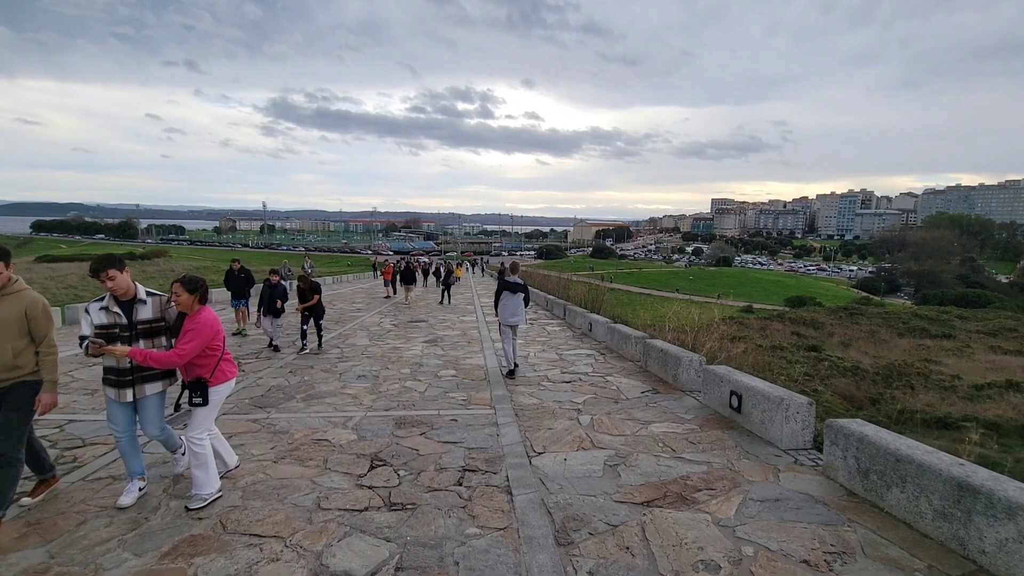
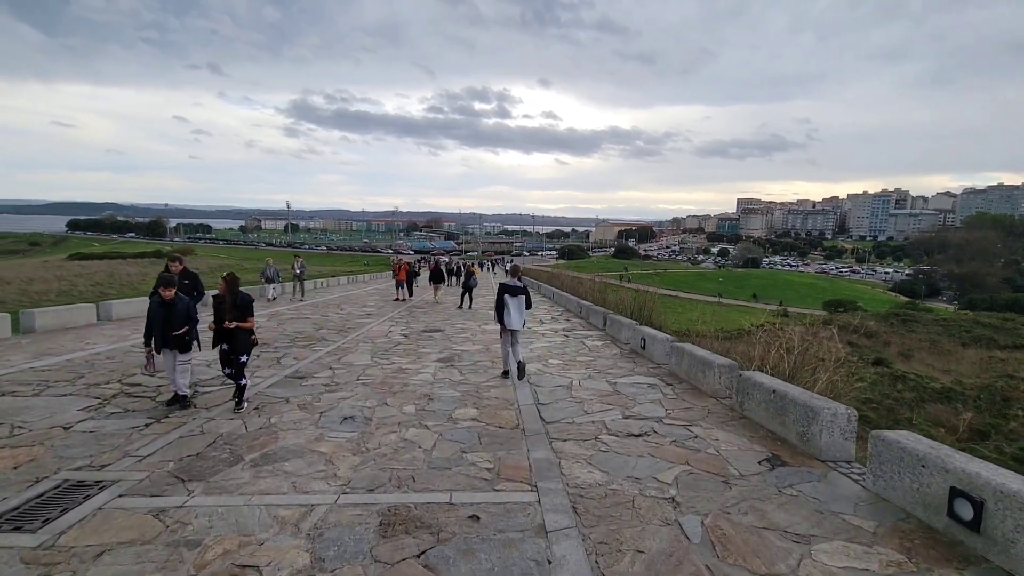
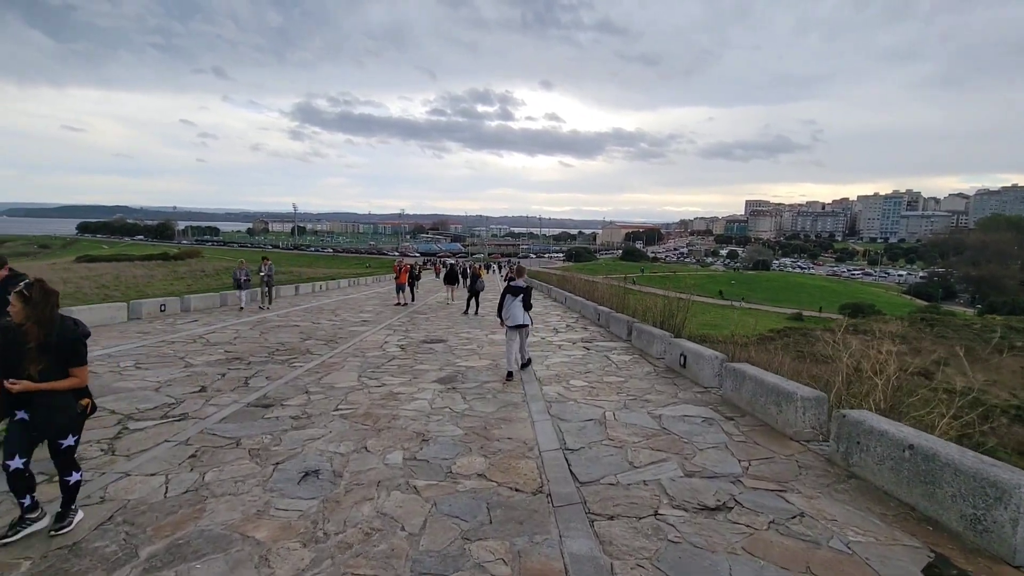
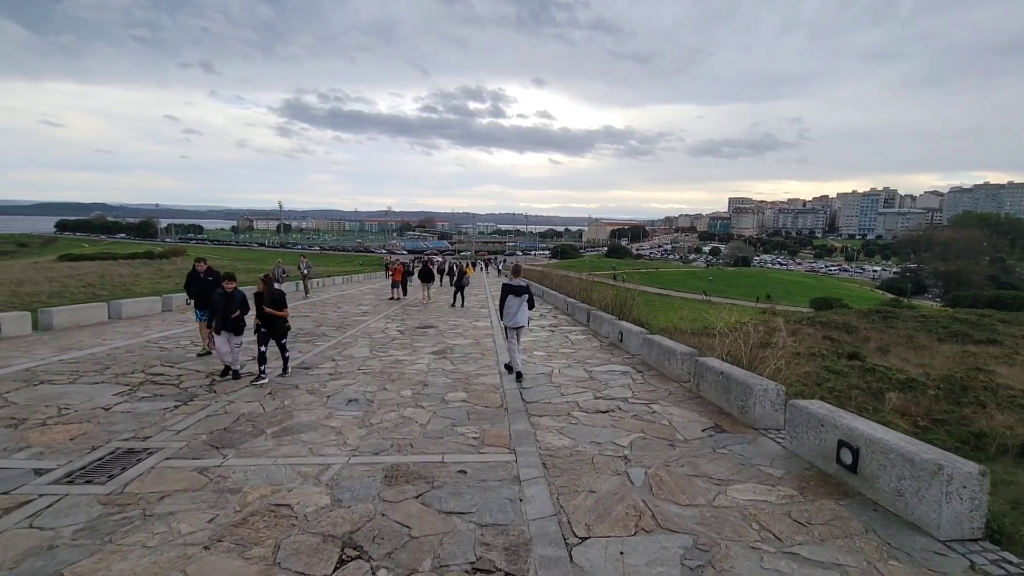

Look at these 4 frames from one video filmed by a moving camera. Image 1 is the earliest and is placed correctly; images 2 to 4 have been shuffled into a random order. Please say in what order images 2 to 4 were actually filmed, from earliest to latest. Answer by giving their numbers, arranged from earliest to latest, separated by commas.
4, 2, 3
